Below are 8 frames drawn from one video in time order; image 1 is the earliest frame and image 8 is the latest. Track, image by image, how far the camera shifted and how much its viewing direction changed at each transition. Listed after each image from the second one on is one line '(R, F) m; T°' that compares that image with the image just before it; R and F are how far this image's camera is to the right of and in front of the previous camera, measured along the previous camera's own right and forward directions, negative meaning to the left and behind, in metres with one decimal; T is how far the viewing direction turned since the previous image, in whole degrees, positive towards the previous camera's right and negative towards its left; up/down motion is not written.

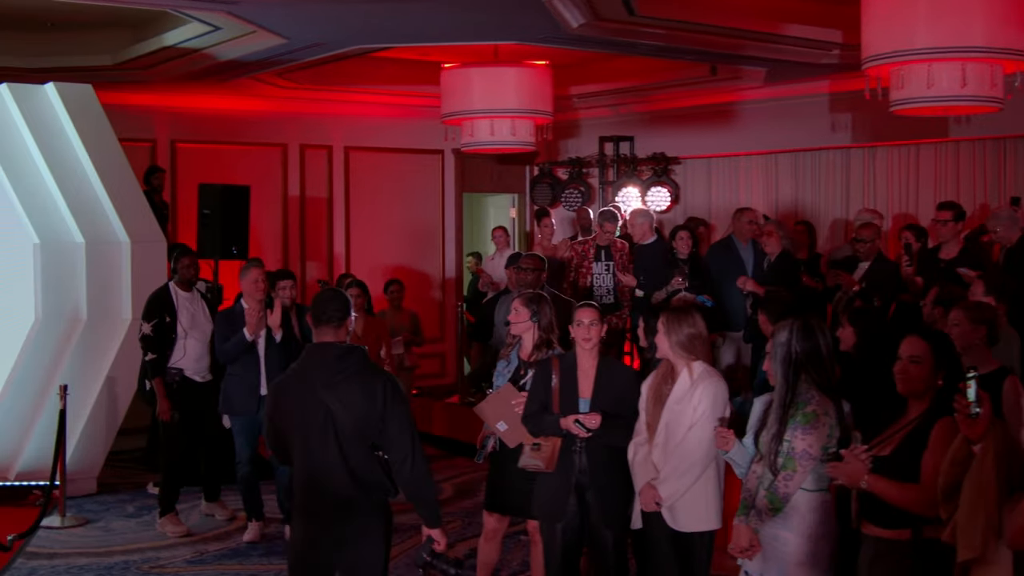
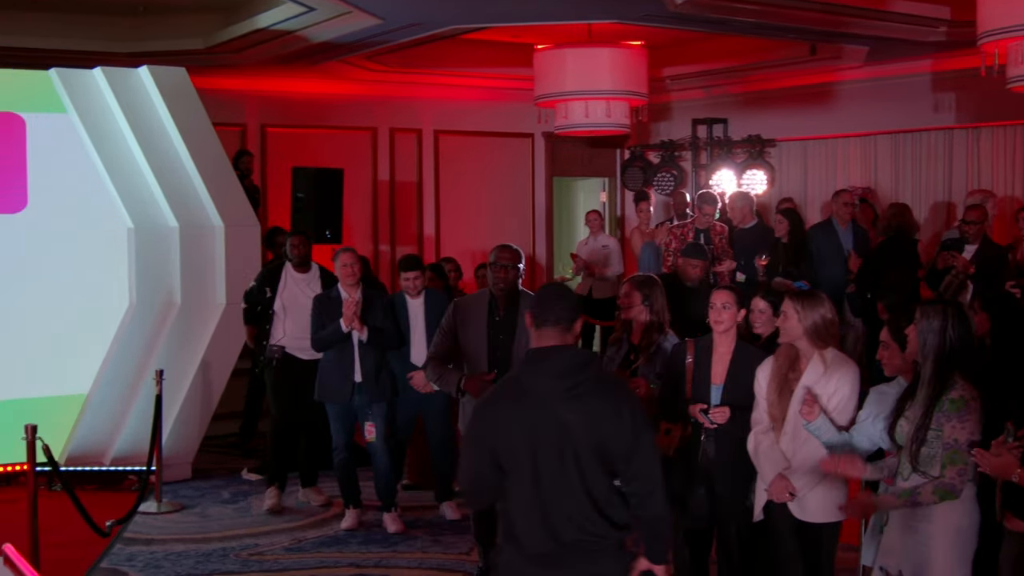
(-0.1, +0.2) m; -3°
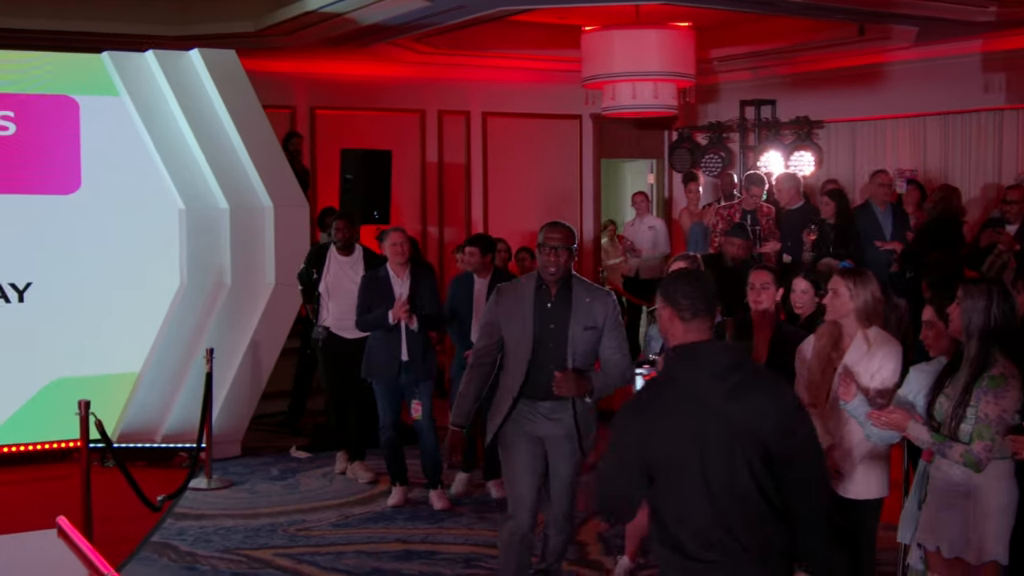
(0.0, 0.0) m; -2°
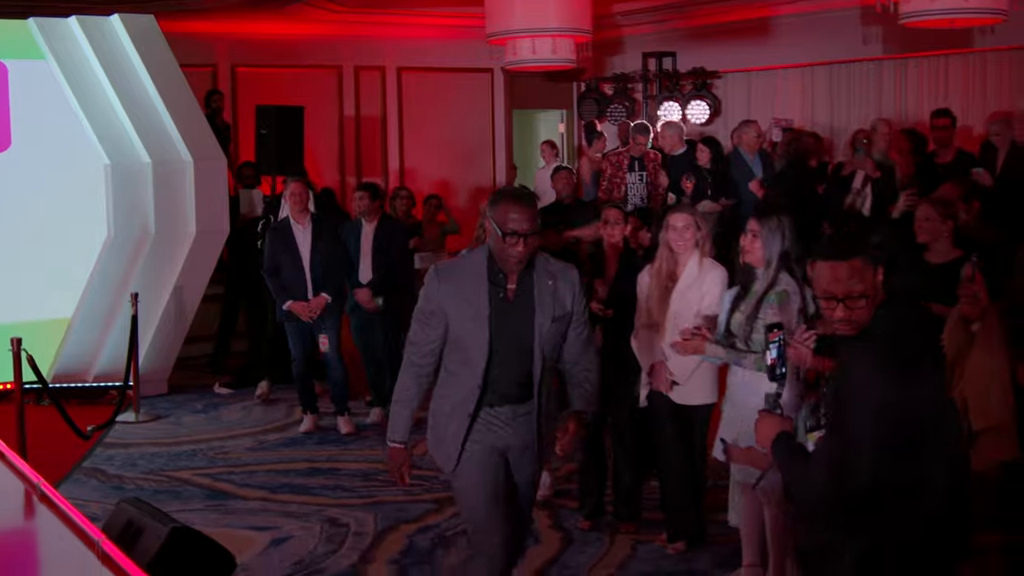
(+0.2, -0.7) m; +2°
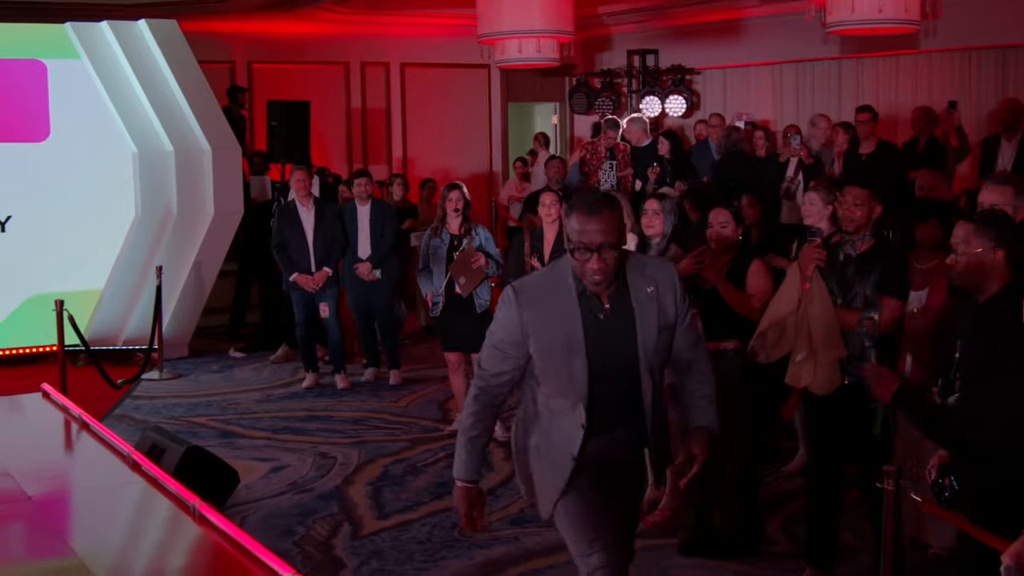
(+0.3, -1.1) m; -1°
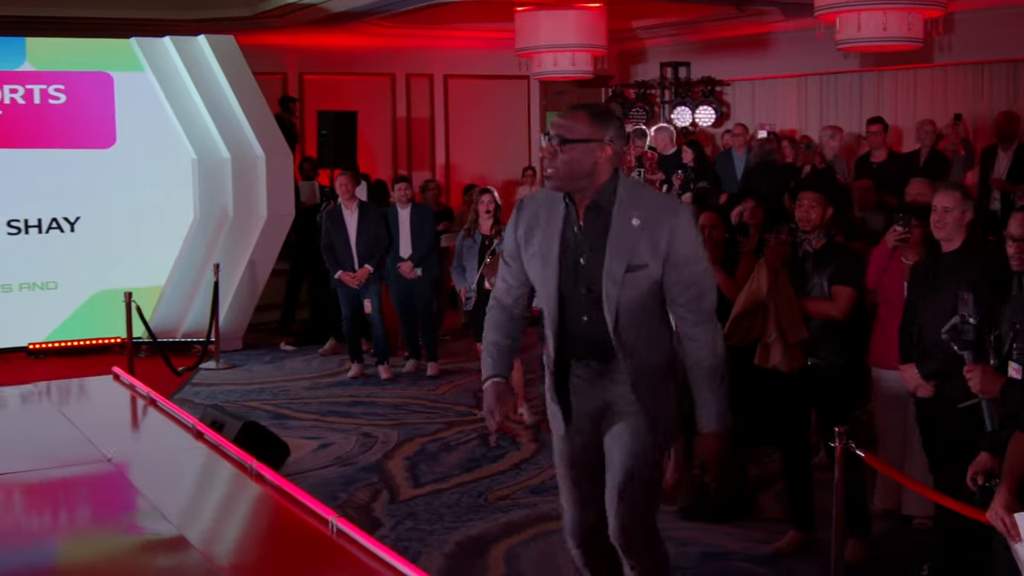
(+0.1, -0.7) m; -2°
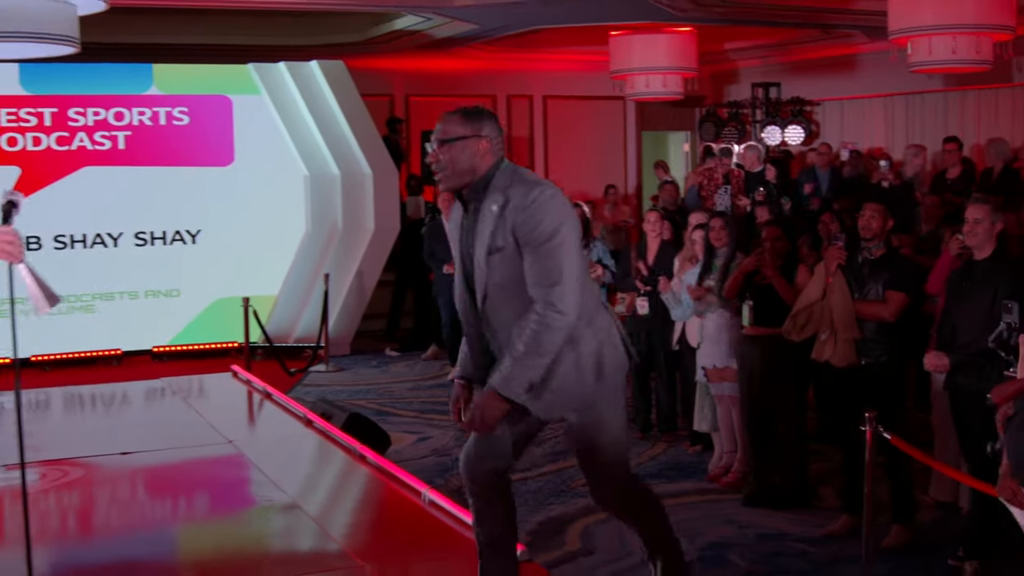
(+0.1, -0.6) m; -4°
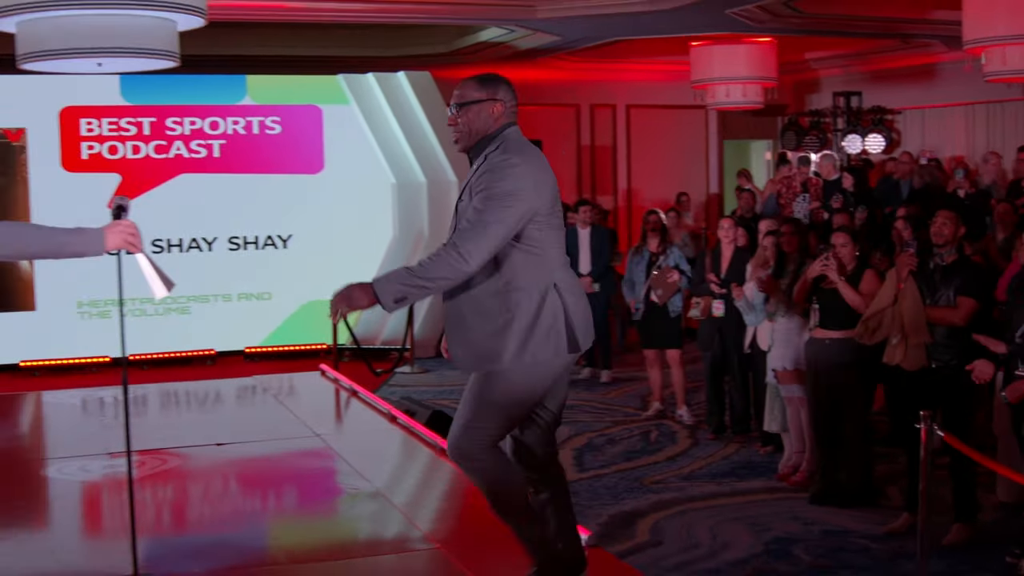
(+0.1, -0.3) m; -3°
